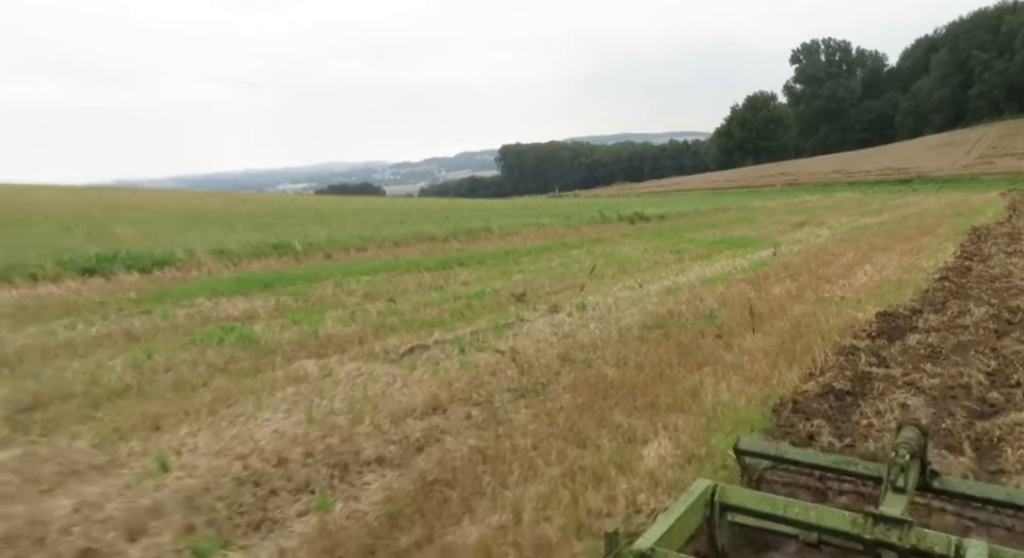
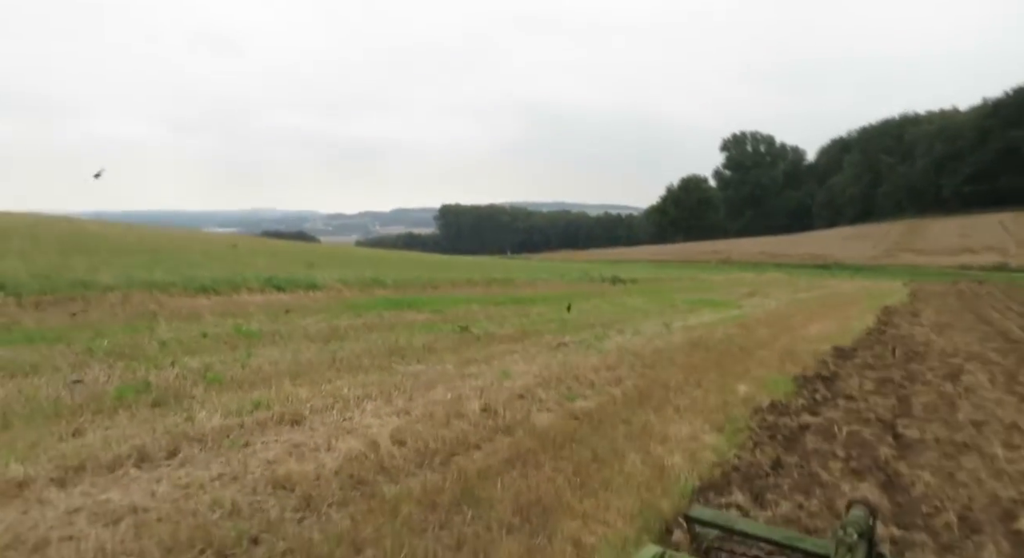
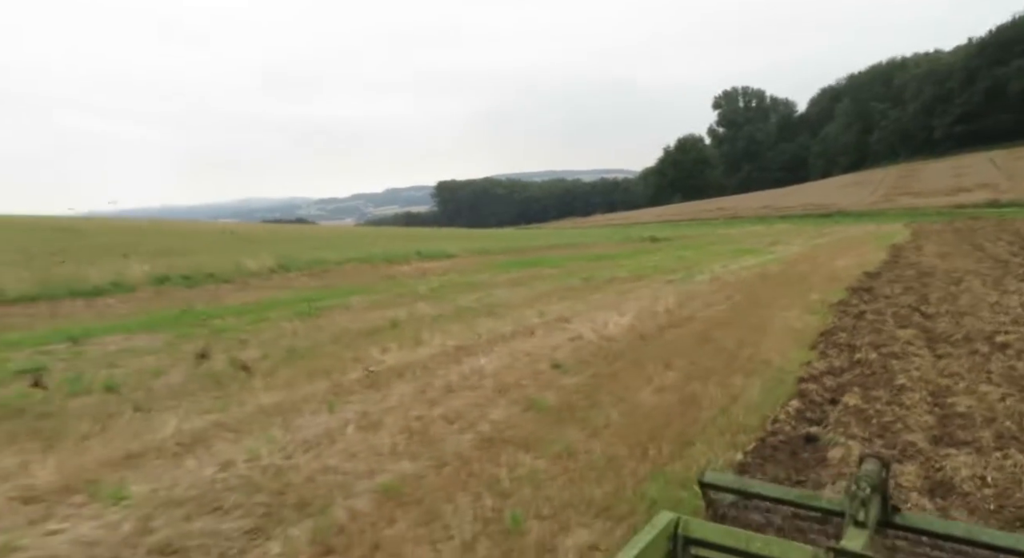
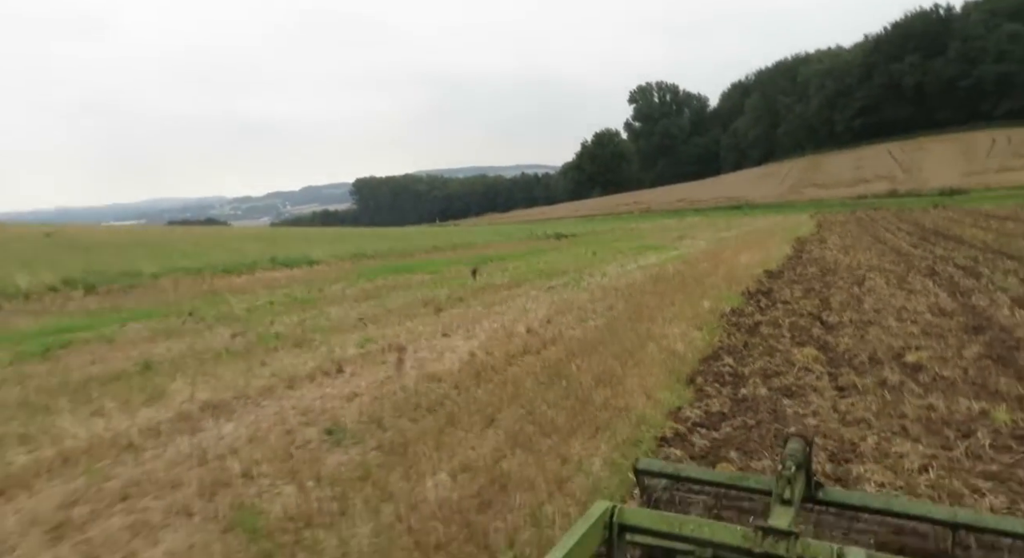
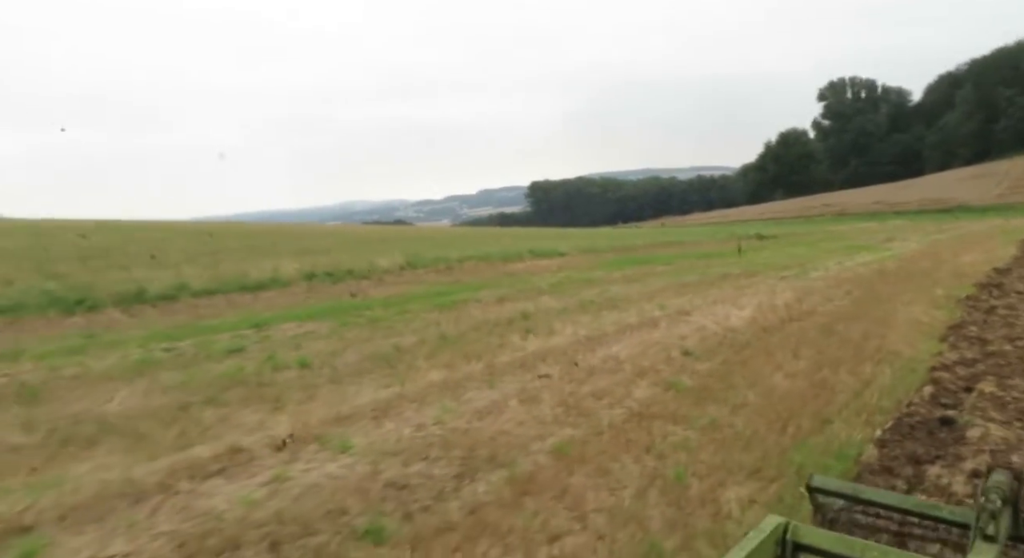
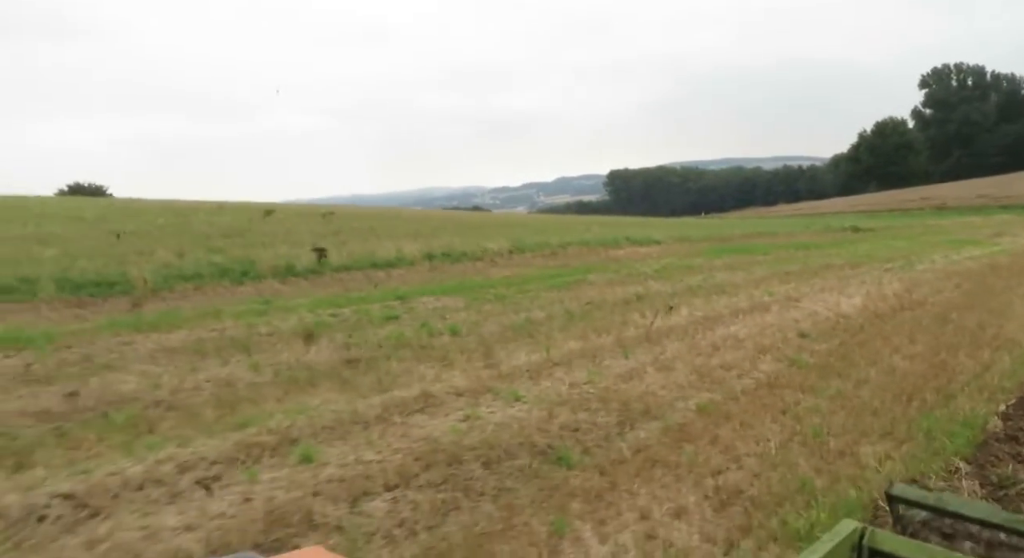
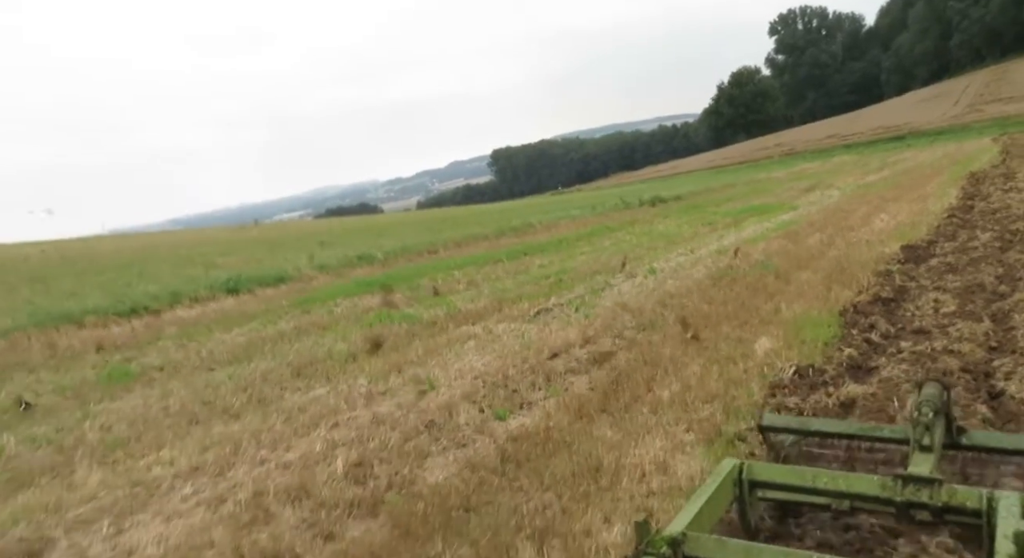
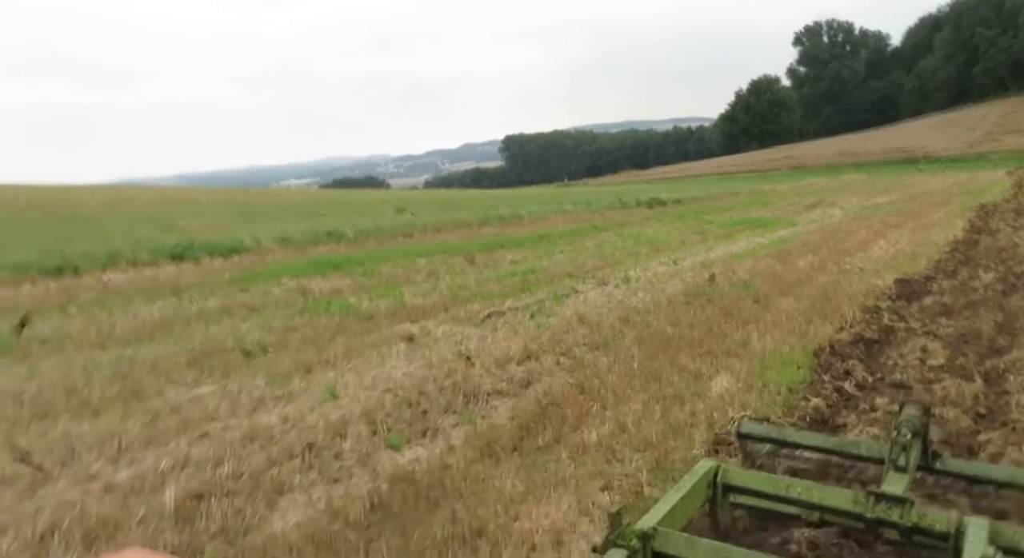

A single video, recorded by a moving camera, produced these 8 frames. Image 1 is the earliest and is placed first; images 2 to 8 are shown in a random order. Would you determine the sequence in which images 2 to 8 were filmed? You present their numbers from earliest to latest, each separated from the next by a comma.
8, 7, 2, 4, 3, 5, 6
